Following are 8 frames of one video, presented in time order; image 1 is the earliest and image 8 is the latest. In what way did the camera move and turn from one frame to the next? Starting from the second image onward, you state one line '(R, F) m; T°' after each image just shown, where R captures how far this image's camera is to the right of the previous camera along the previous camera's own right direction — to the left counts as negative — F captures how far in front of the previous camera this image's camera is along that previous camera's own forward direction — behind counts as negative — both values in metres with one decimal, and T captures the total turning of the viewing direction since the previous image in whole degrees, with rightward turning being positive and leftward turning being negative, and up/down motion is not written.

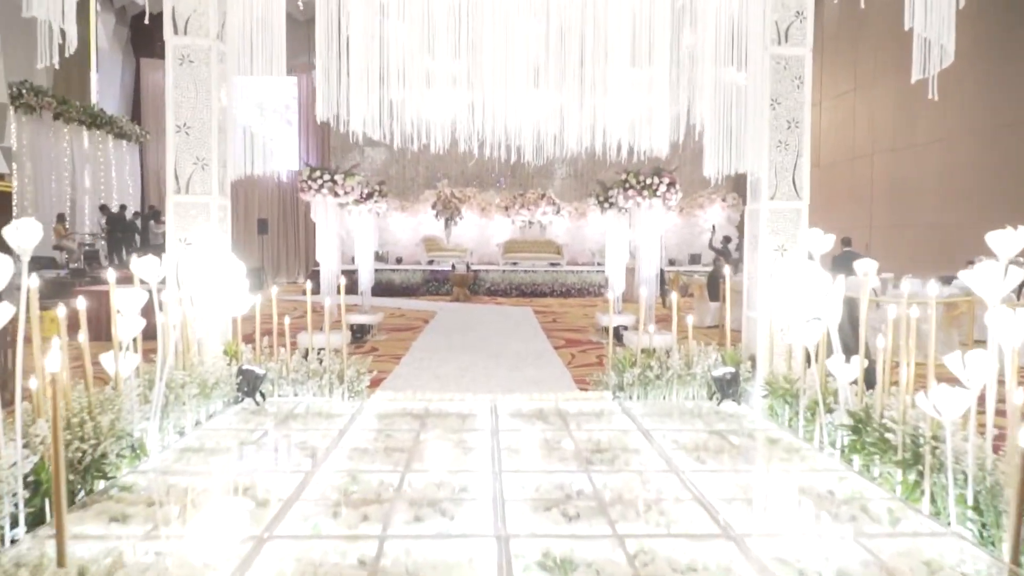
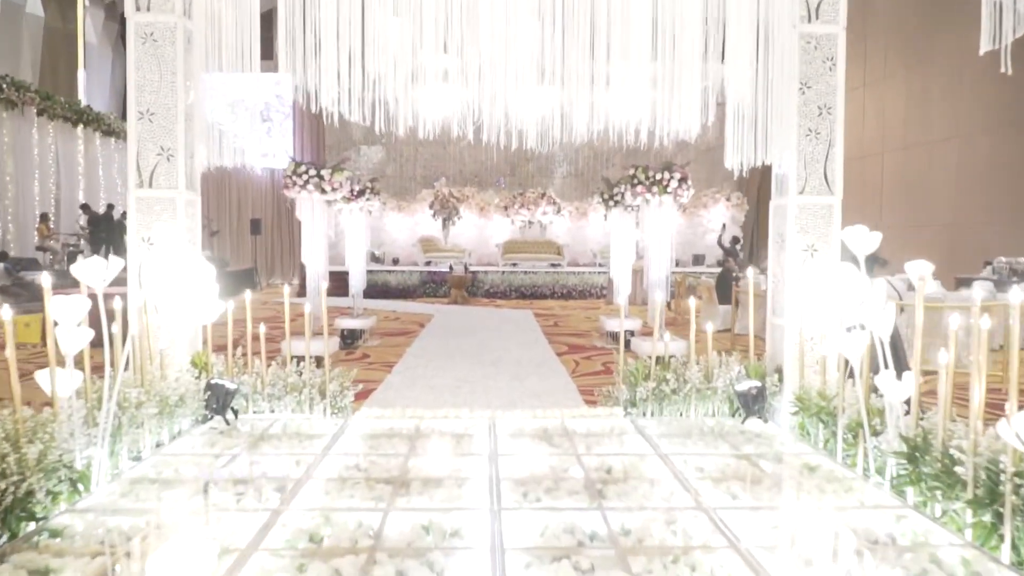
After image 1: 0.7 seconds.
(0.0, +0.4) m; 0°
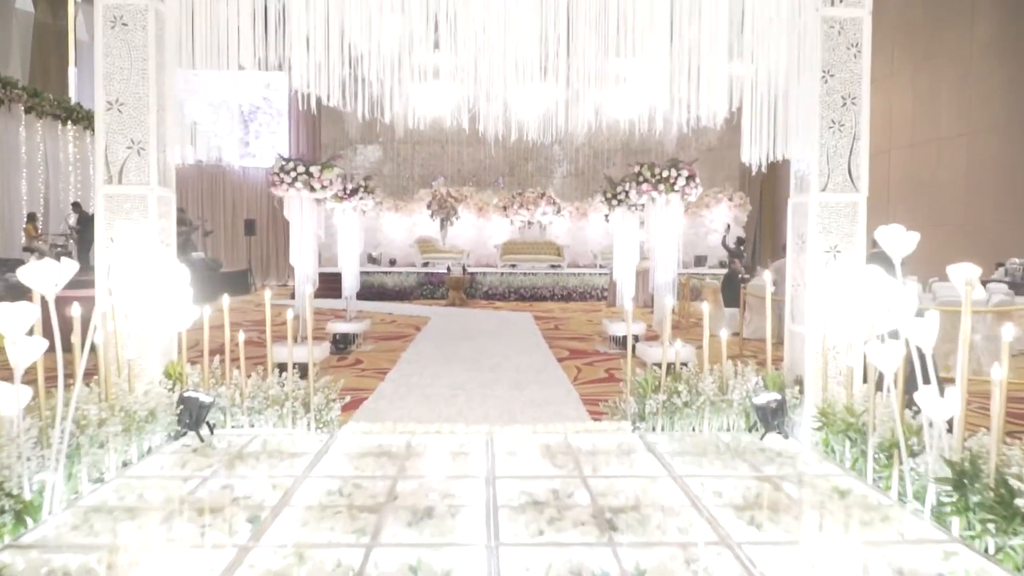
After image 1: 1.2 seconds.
(0.0, +0.3) m; 0°
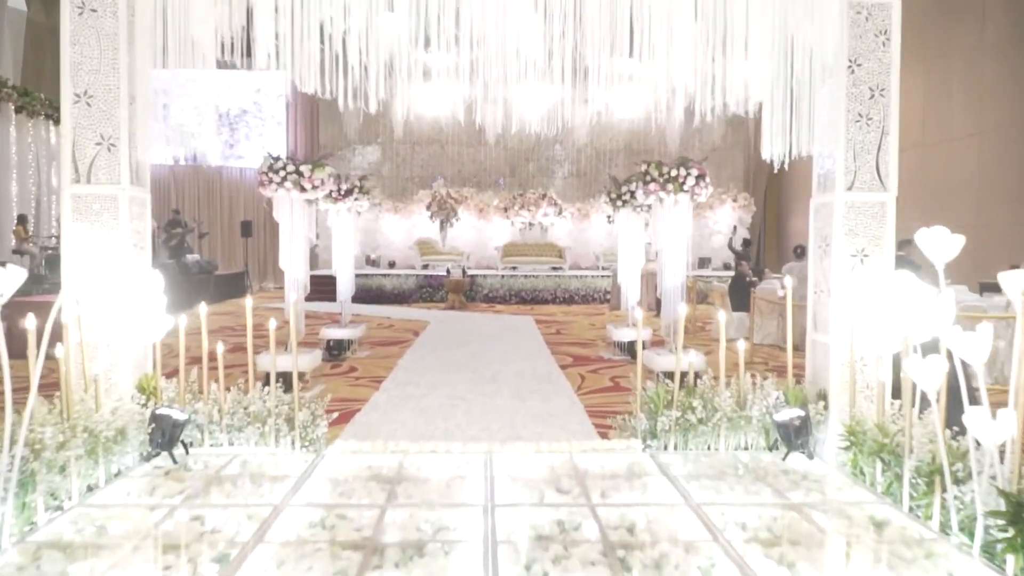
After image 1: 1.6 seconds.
(0.0, +0.3) m; 0°
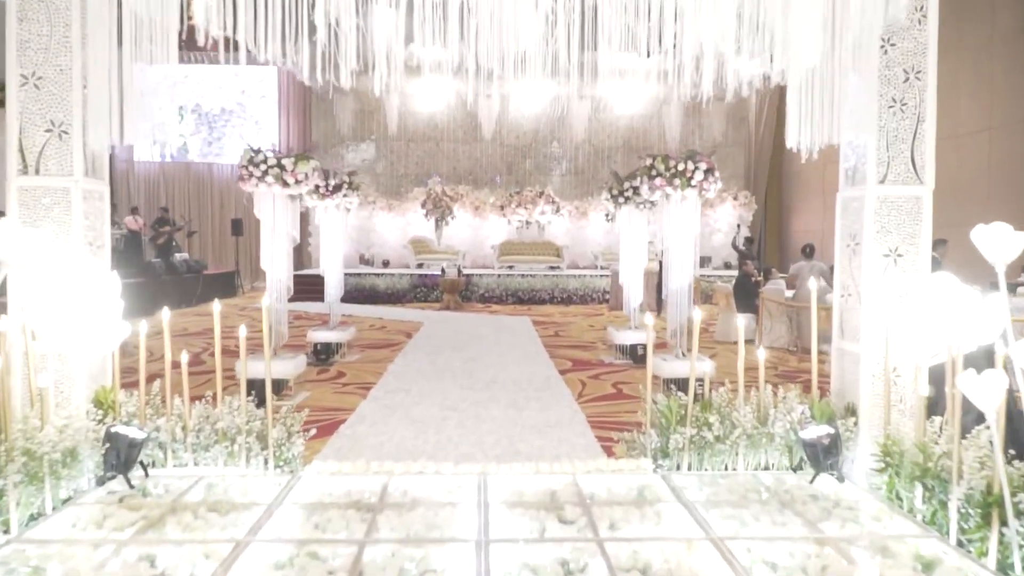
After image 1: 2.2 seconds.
(0.0, +0.3) m; 0°
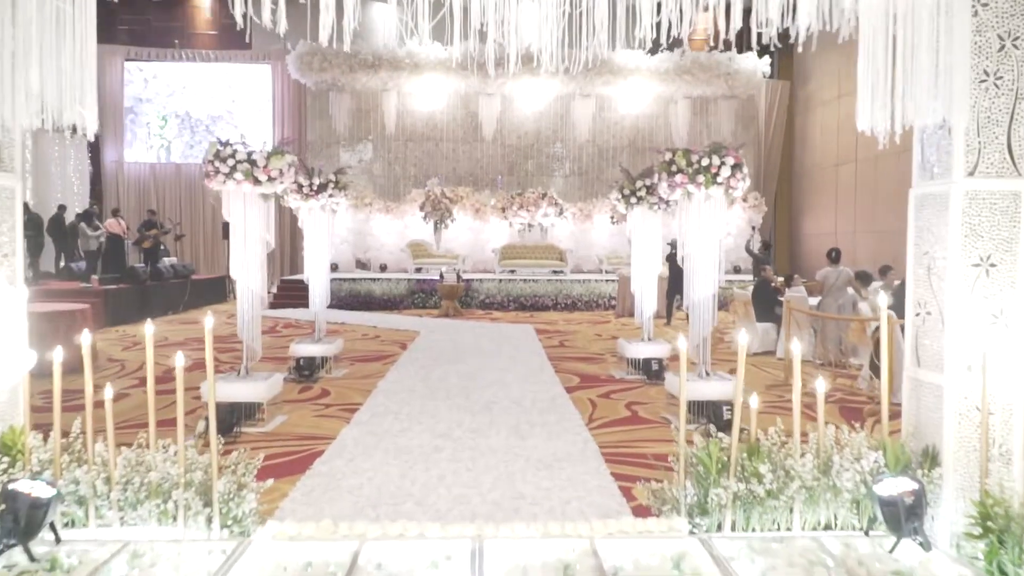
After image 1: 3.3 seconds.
(0.0, +0.6) m; 0°
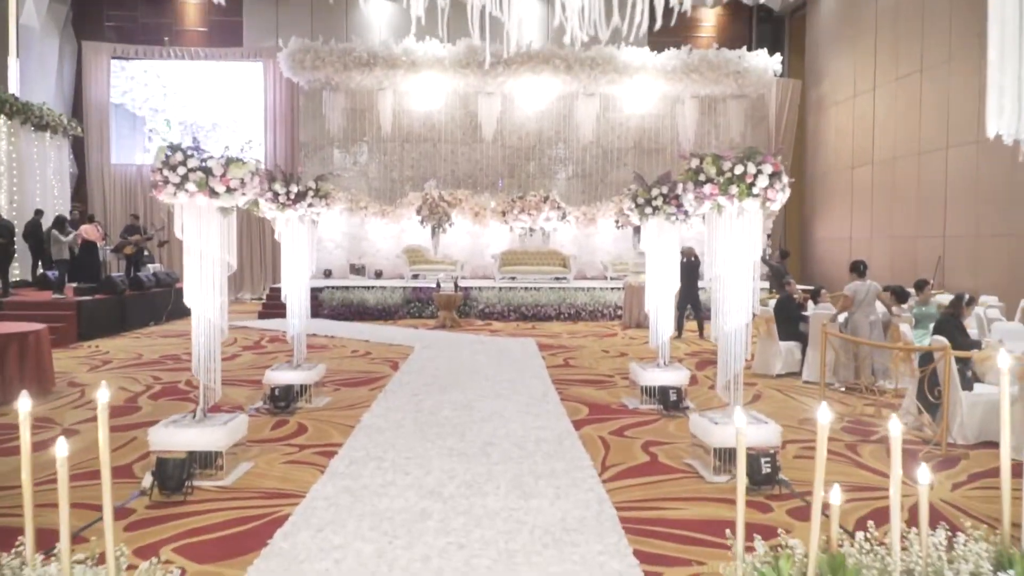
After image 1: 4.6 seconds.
(0.0, +0.6) m; 0°
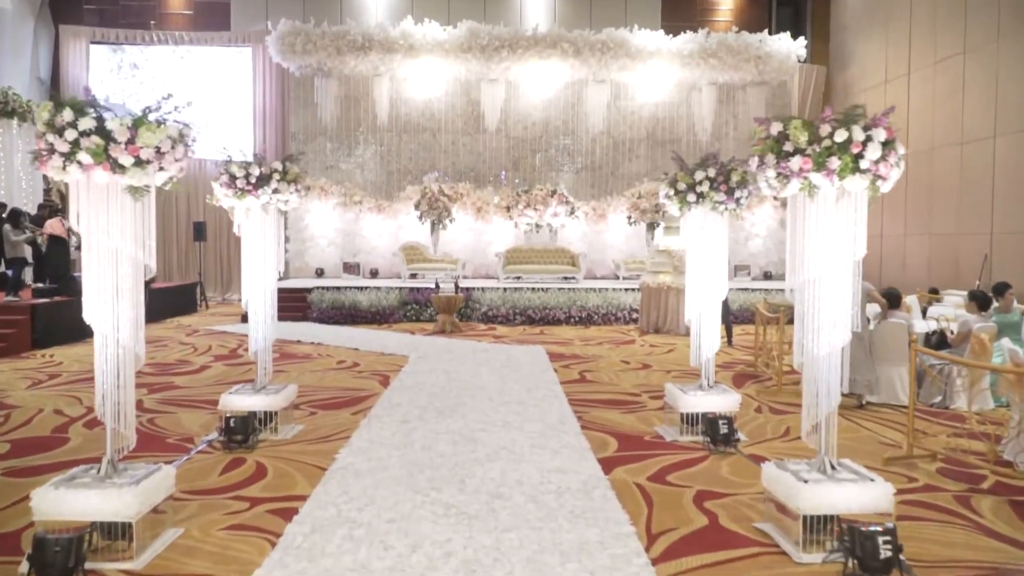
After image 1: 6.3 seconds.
(-0.1, +1.0) m; 0°
